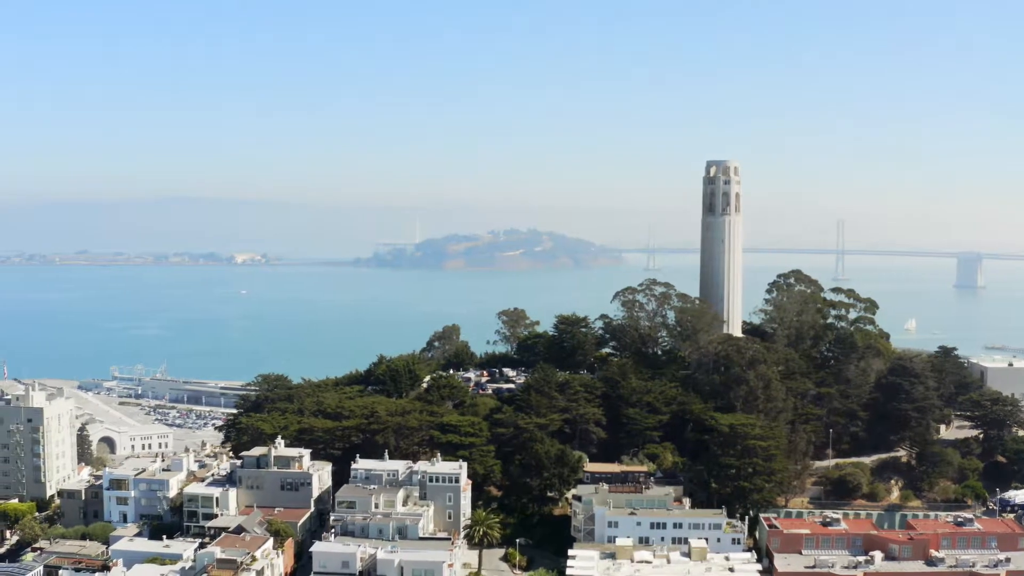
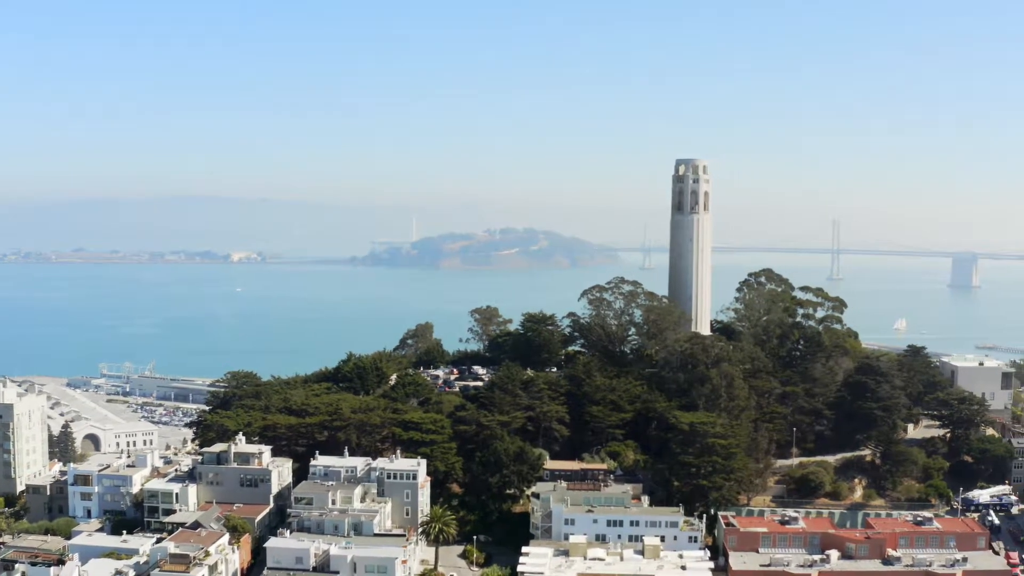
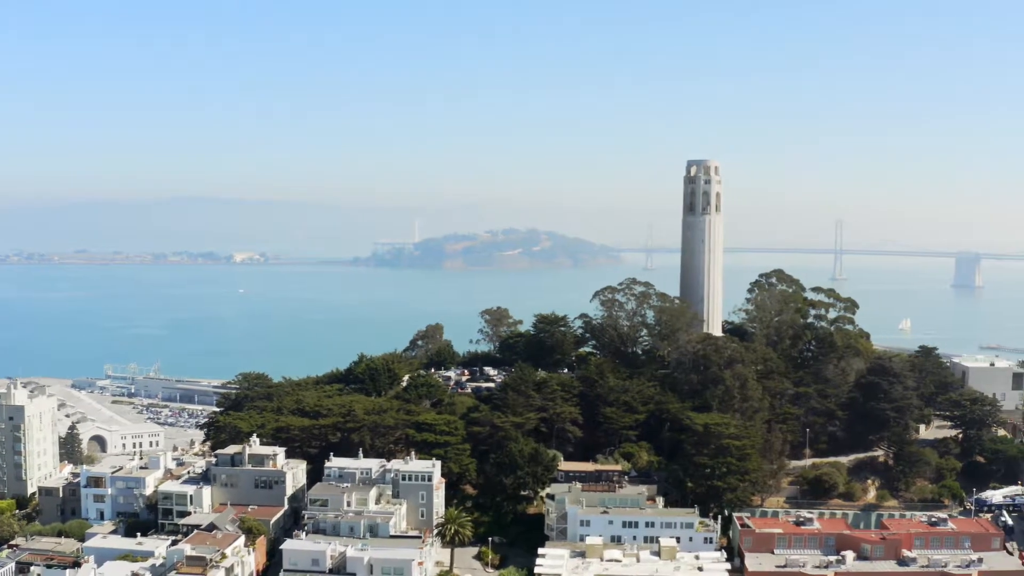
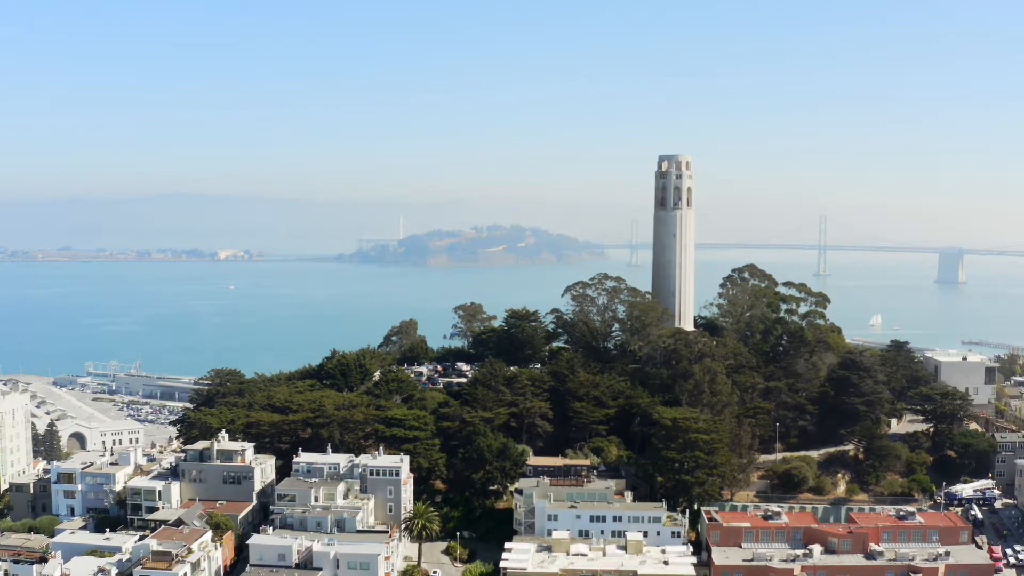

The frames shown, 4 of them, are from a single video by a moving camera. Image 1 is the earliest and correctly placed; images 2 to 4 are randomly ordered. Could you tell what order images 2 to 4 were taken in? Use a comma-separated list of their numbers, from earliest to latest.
3, 2, 4
